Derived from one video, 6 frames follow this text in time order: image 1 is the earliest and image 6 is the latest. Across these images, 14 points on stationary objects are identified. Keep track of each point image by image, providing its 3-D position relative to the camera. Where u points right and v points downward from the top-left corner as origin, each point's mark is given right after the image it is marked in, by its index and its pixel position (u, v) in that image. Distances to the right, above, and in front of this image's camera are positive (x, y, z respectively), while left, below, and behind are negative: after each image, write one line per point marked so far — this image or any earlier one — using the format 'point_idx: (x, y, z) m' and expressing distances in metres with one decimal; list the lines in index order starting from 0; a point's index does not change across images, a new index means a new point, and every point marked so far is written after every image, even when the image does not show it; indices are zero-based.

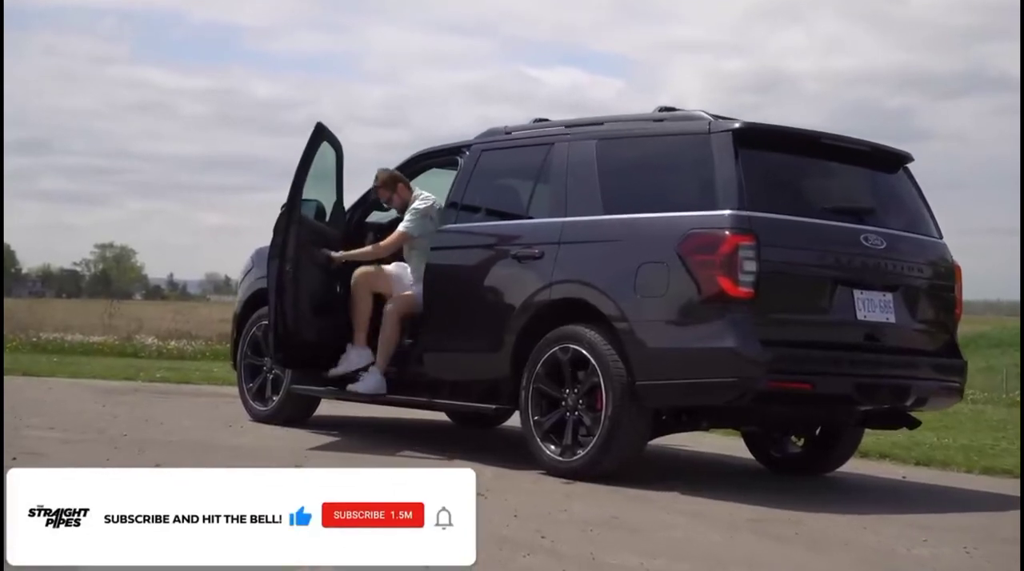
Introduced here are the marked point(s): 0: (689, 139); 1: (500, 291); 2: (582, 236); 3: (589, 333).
0: (+0.8, +0.6, +6.6) m
1: (-0.1, 0.0, +7.1) m
2: (+0.3, +0.2, +6.8) m
3: (+0.3, -0.2, +6.5) m
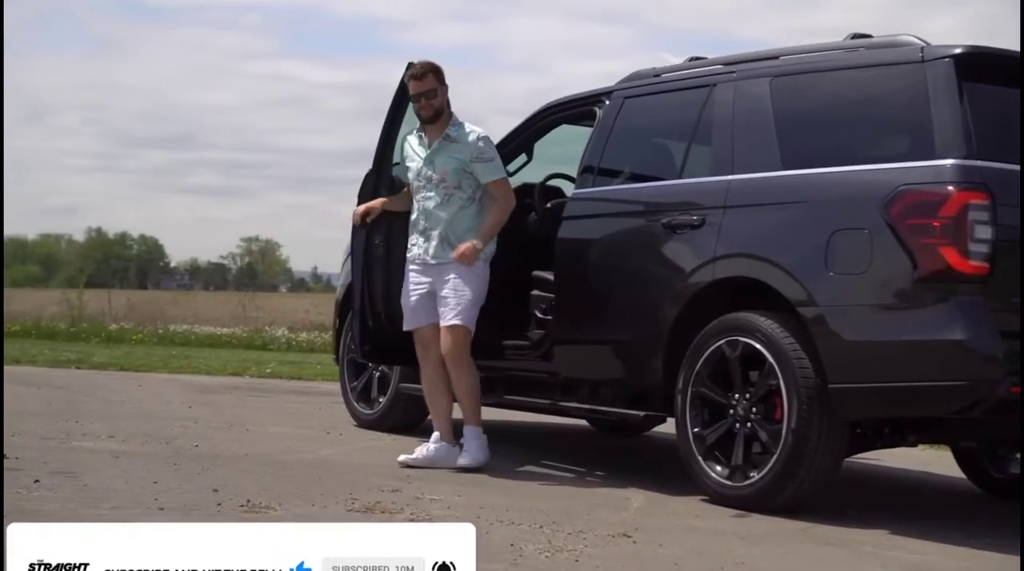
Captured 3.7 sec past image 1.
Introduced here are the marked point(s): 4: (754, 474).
0: (+1.3, +0.7, +5.1) m
1: (+0.5, +0.1, +5.7) m
2: (+0.8, +0.3, +5.3) m
3: (+0.8, -0.1, +5.1) m
4: (+0.8, -0.6, +5.1) m
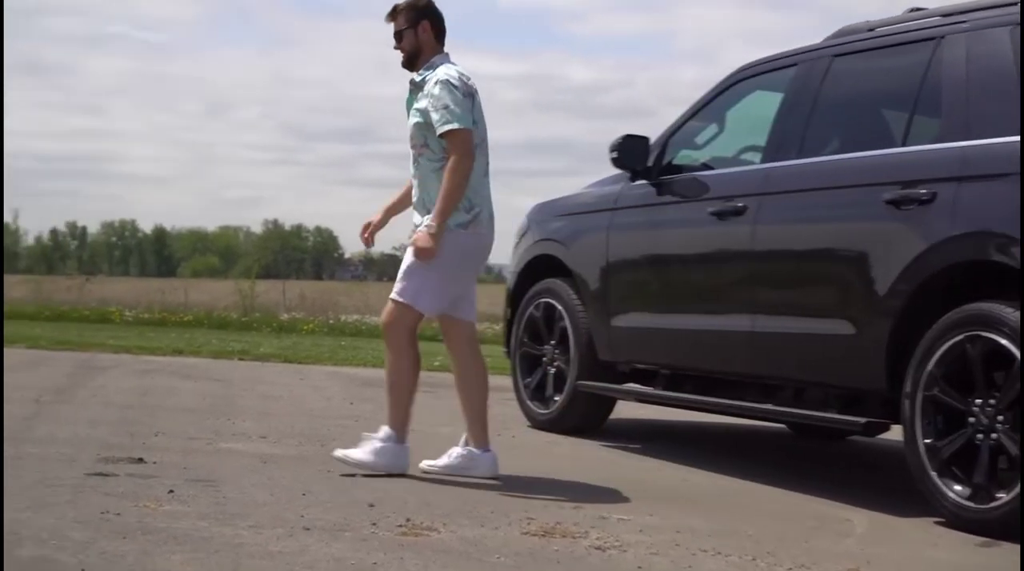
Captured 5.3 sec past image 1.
0: (+1.8, +0.8, +4.3) m
1: (+1.1, +0.1, +4.9) m
2: (+1.4, +0.3, +4.5) m
3: (+1.4, -0.1, +4.3) m
4: (+1.4, -0.6, +4.3) m
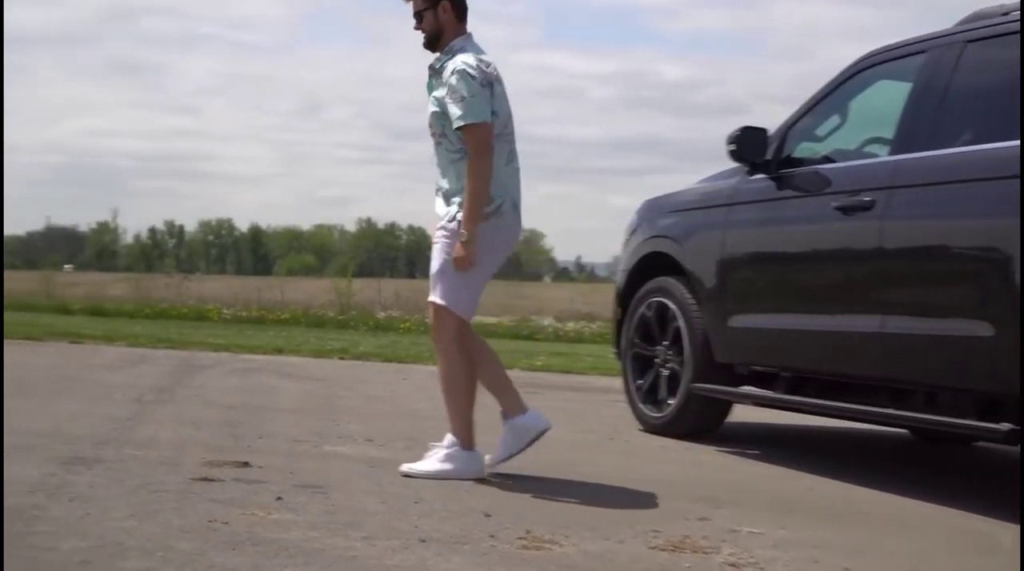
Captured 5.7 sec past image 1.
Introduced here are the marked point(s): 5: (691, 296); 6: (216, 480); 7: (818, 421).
0: (+2.2, +0.8, +3.9) m
1: (+1.5, +0.1, +4.6) m
2: (+1.8, +0.3, +4.2) m
3: (+1.7, -0.1, +4.0) m
4: (+1.7, -0.6, +4.0) m
5: (+0.7, 0.0, +6.2) m
6: (-0.8, -0.5, +4.2) m
7: (+1.5, -0.7, +7.5) m
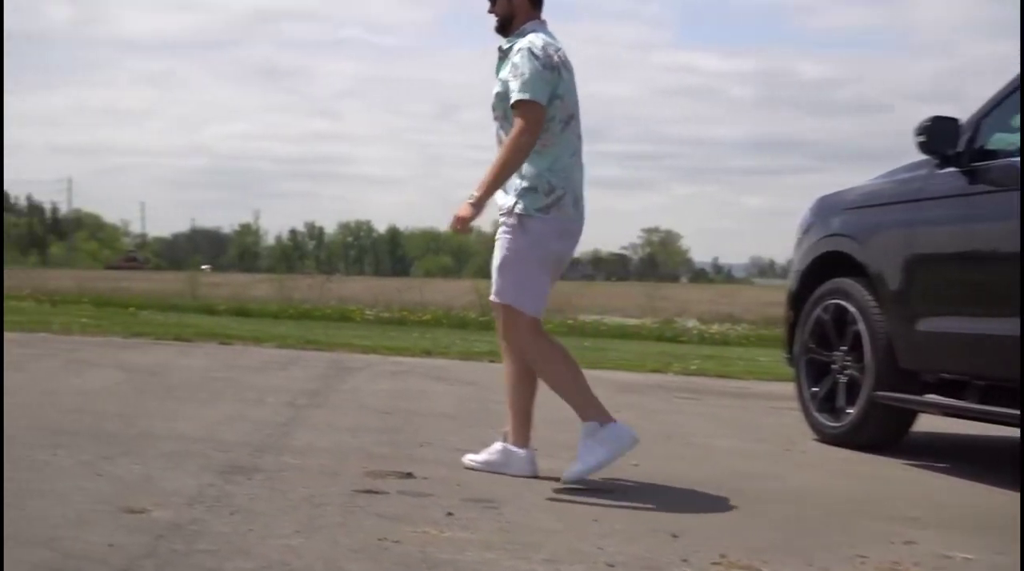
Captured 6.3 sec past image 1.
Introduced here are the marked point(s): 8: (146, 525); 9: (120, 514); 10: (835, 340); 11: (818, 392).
0: (+2.6, +0.8, +3.4) m
1: (+2.0, +0.1, +4.2) m
2: (+2.2, +0.3, +3.7) m
3: (+2.2, -0.1, +3.5) m
4: (+2.1, -0.6, +3.5) m
5: (+1.4, 0.0, +5.8) m
6: (-0.3, -0.5, +4.0) m
7: (+2.2, -0.7, +7.0) m
8: (-0.8, -0.5, +3.3) m
9: (-0.9, -0.5, +3.4) m
10: (+1.3, -0.2, +6.1) m
11: (+1.2, -0.4, +6.2) m
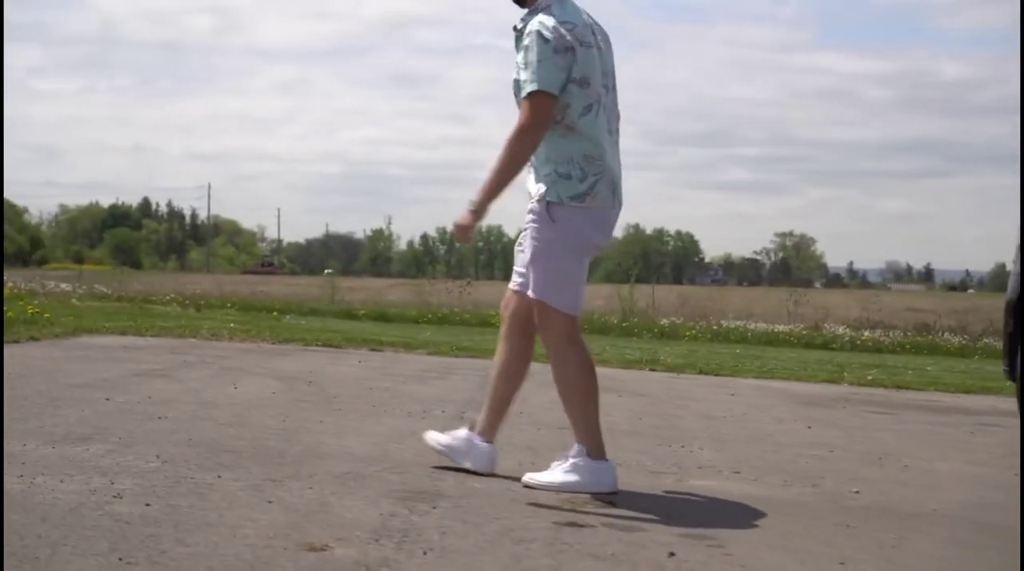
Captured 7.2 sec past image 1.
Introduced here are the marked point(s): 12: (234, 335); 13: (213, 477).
0: (+3.0, +0.8, +2.7) m
1: (+2.5, +0.1, +3.5) m
2: (+2.7, +0.3, +3.0) m
3: (+2.6, -0.1, +2.8) m
4: (+2.6, -0.6, +2.8) m
5: (+2.0, -0.1, +5.2) m
6: (+0.2, -0.5, +3.5) m
7: (+3.0, -0.7, +6.3) m
8: (-0.3, -0.5, +2.9) m
9: (-0.4, -0.5, +2.9) m
10: (+2.0, -0.2, +5.4) m
11: (+1.9, -0.4, +5.5) m
12: (-1.9, -0.3, +10.3) m
13: (-0.7, -0.5, +3.8) m
